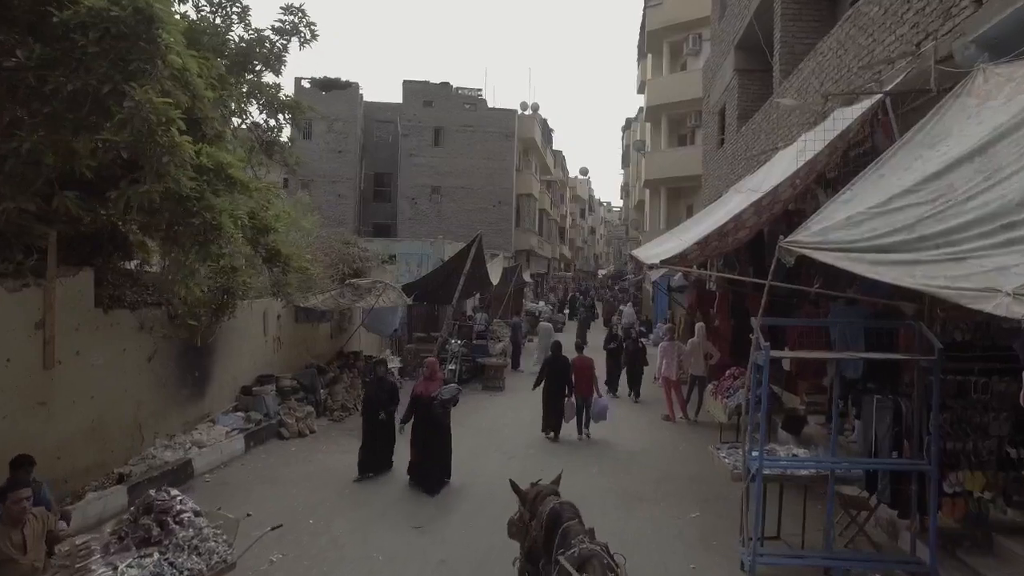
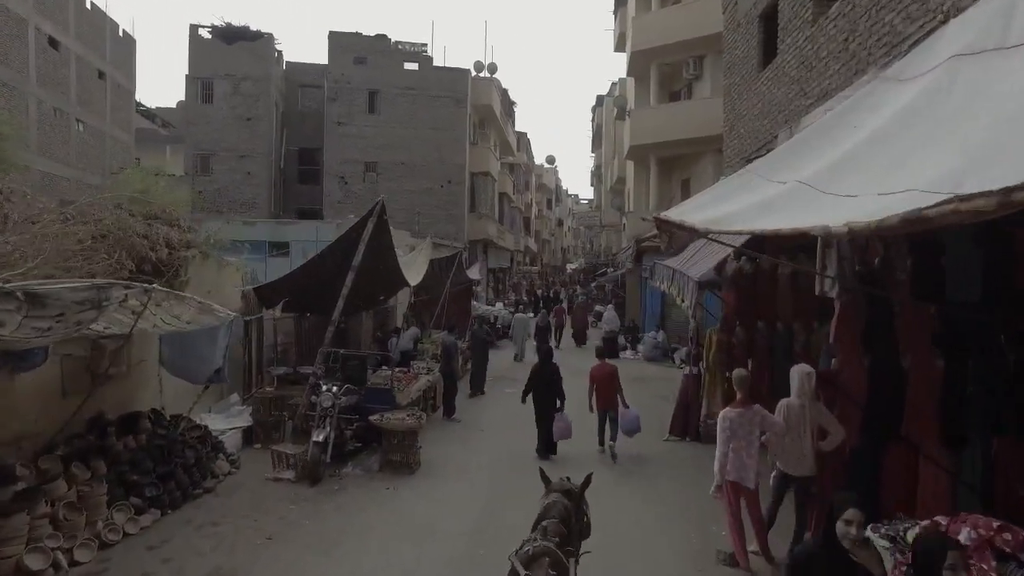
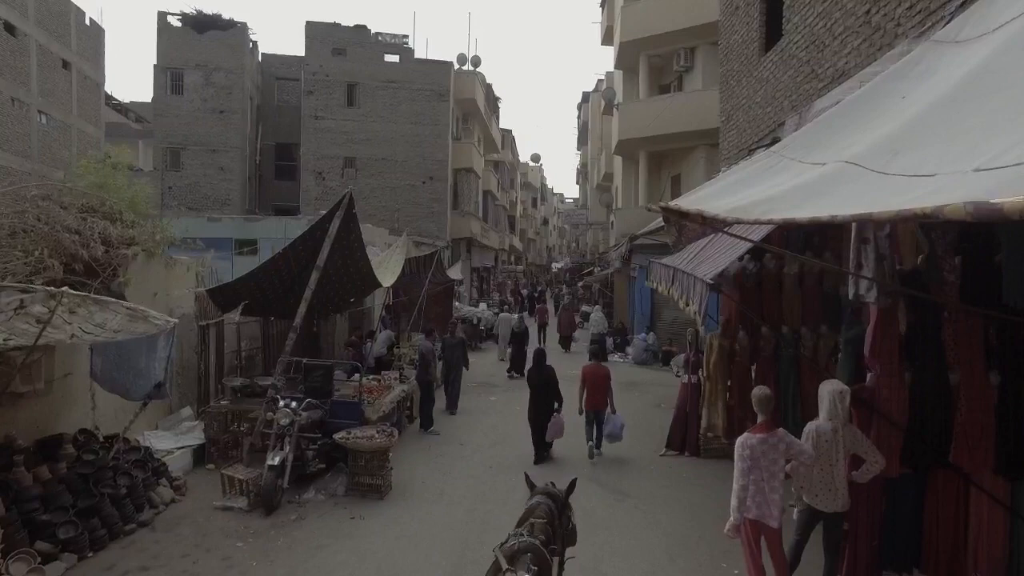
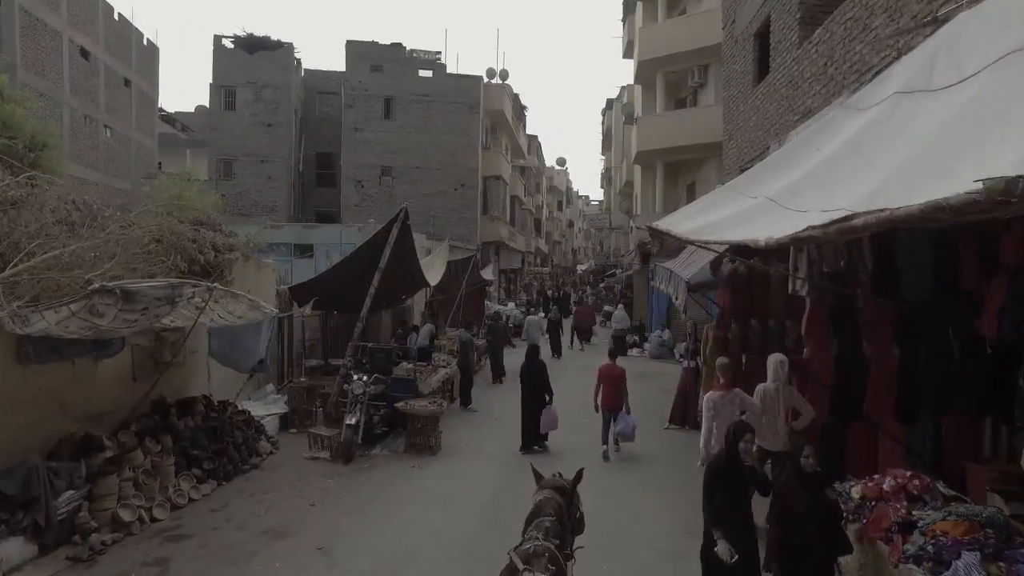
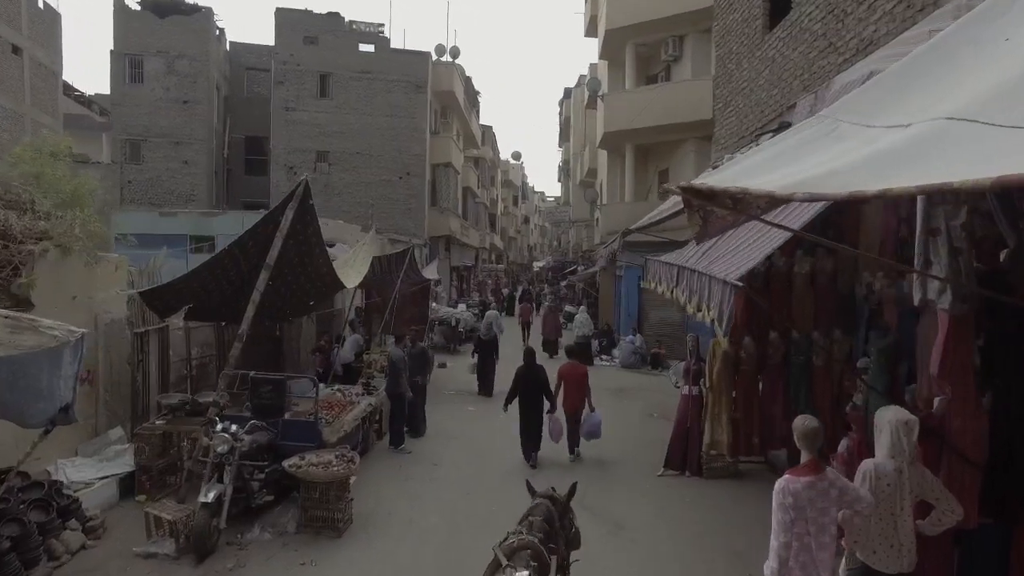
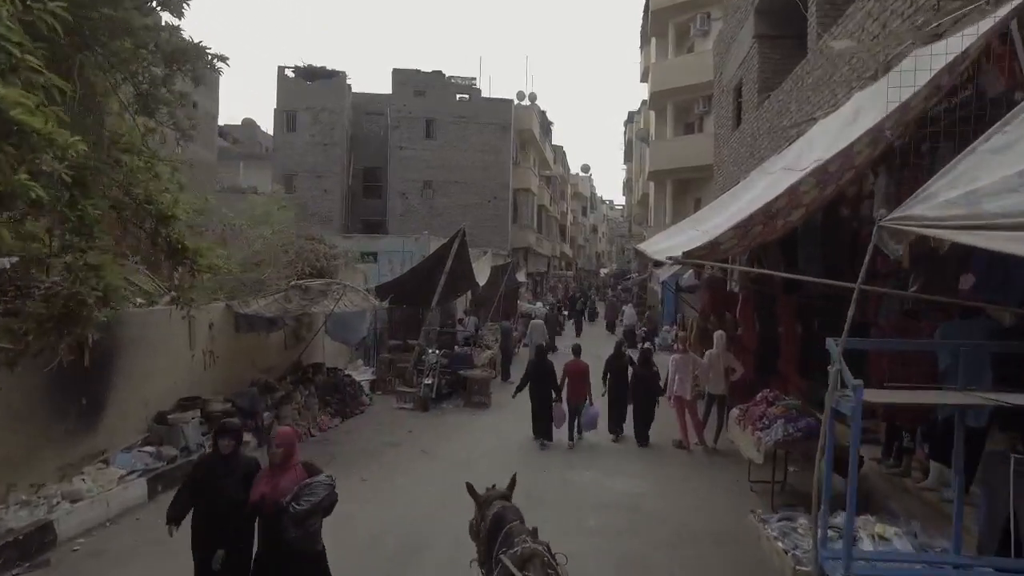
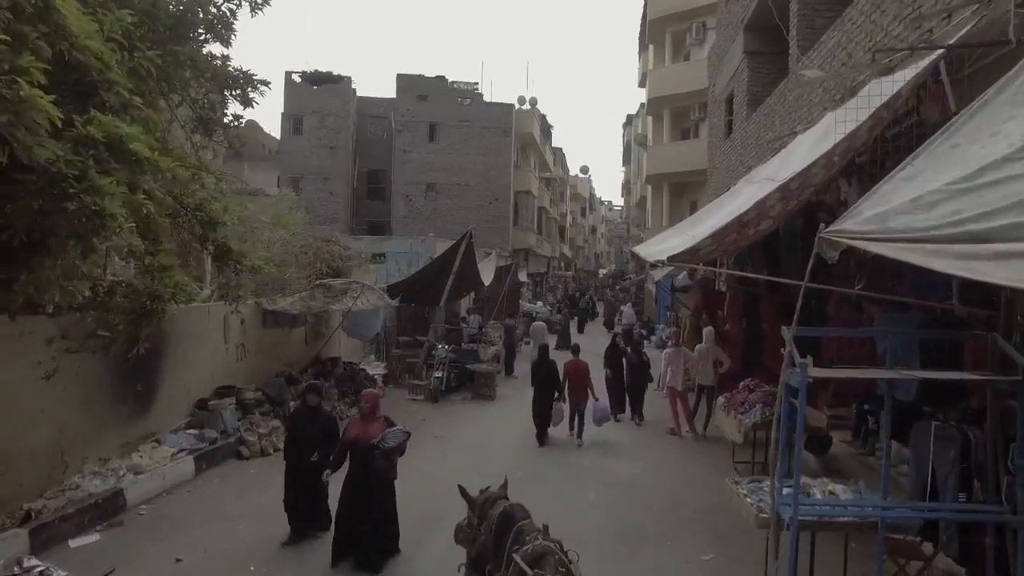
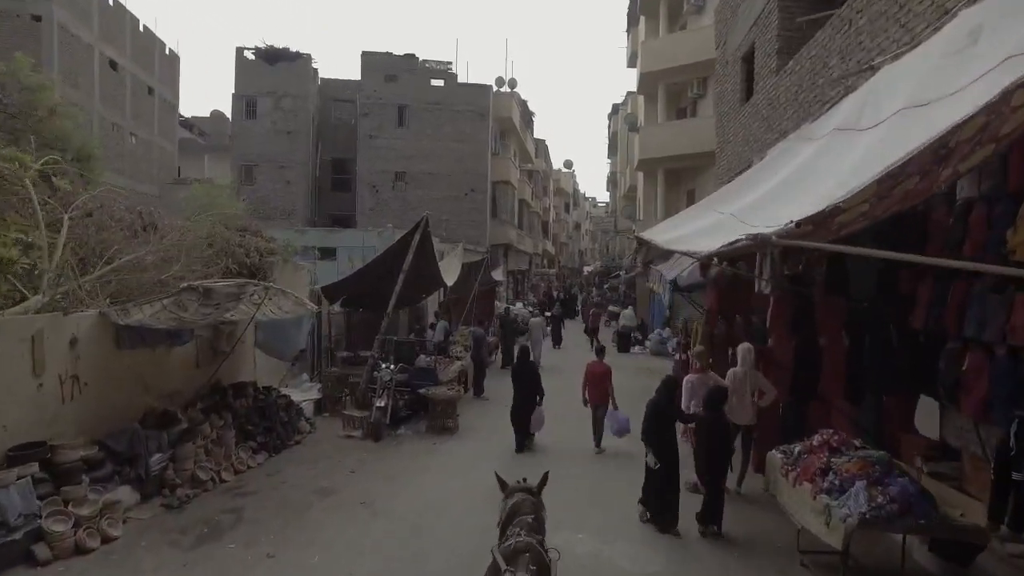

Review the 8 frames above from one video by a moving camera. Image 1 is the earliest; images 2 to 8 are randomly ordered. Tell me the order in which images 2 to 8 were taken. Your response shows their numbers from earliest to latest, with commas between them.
7, 6, 8, 4, 2, 3, 5
